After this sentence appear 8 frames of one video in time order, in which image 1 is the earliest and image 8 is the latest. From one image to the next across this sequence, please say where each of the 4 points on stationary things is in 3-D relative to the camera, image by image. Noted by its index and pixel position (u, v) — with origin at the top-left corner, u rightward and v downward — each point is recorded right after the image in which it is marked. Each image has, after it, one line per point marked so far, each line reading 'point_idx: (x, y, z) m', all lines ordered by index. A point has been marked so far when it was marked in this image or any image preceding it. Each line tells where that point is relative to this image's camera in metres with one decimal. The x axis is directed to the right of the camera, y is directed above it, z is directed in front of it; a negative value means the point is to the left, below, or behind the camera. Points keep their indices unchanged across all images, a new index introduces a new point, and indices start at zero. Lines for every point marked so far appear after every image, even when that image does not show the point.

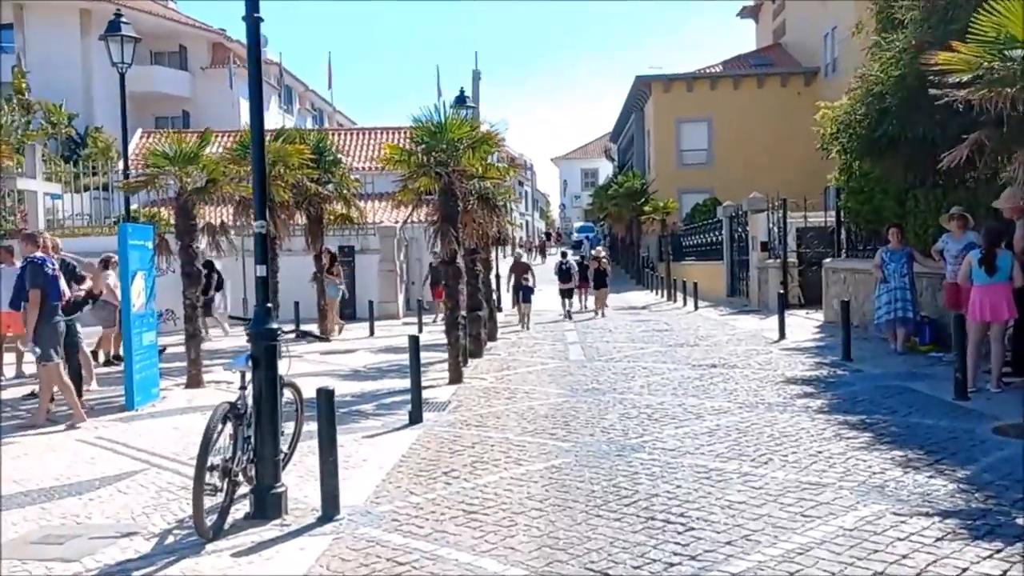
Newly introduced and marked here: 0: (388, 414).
0: (-1.5, -1.5, +10.2) m
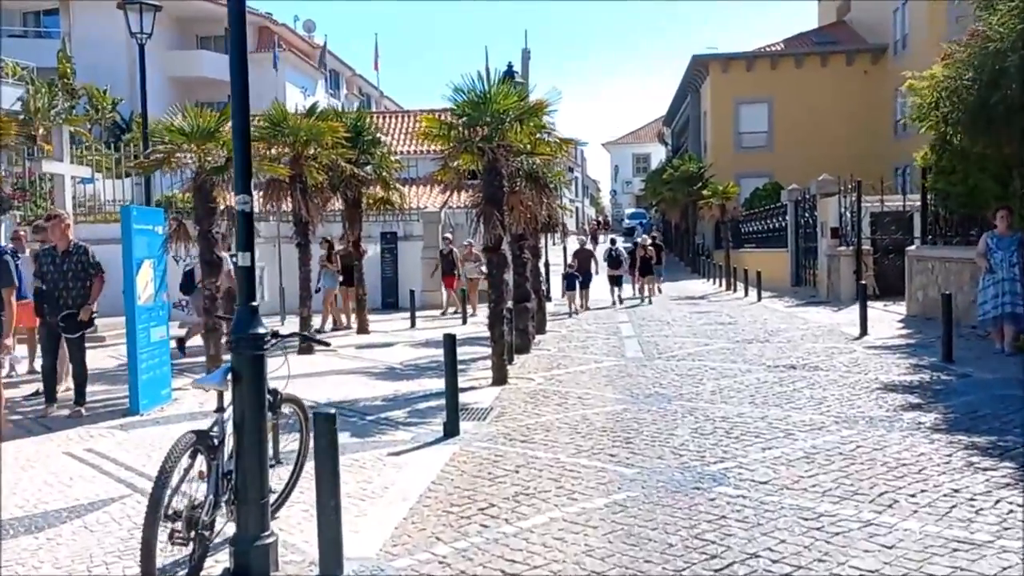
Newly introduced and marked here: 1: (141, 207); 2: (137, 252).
0: (-0.9, -1.4, +8.9) m
1: (-4.2, +0.9, +9.7) m
2: (-4.2, +0.4, +9.6) m
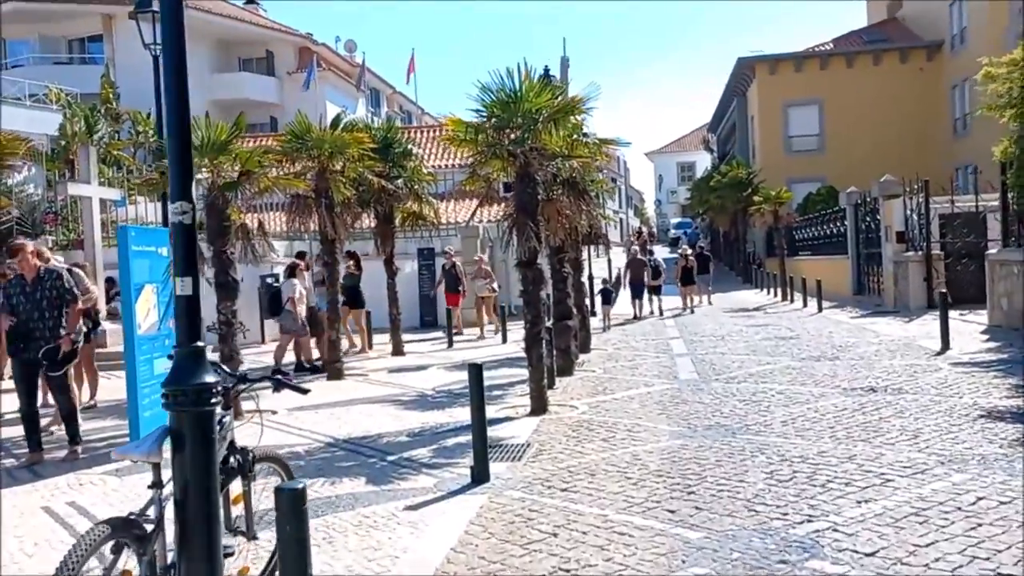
0: (-0.6, -1.6, +7.8) m
1: (-3.9, +0.6, +8.8) m
2: (-3.8, +0.1, +8.7) m
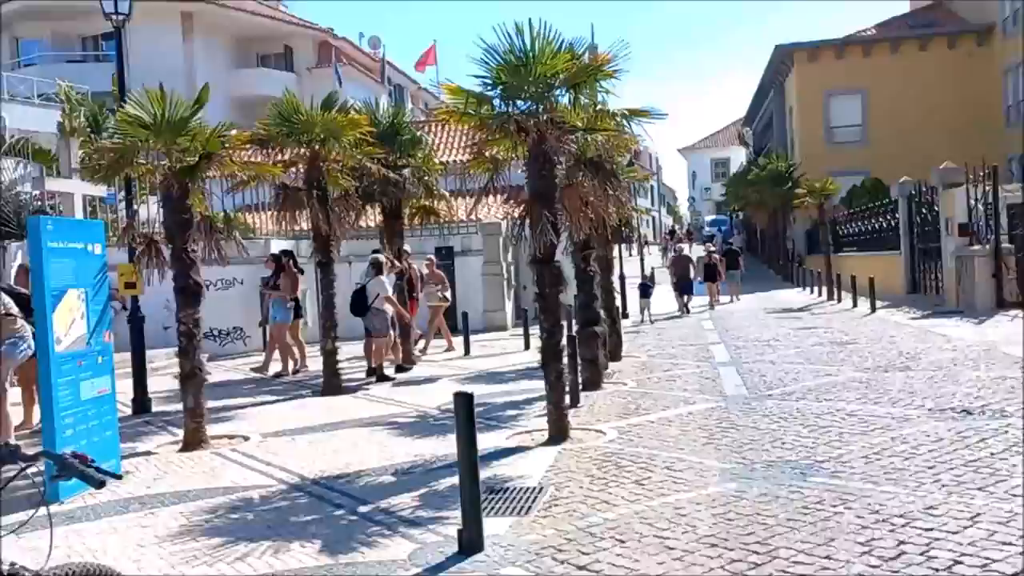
0: (-0.6, -1.6, +6.0) m
1: (-3.8, +0.6, +7.1) m
2: (-3.8, +0.1, +7.1) m
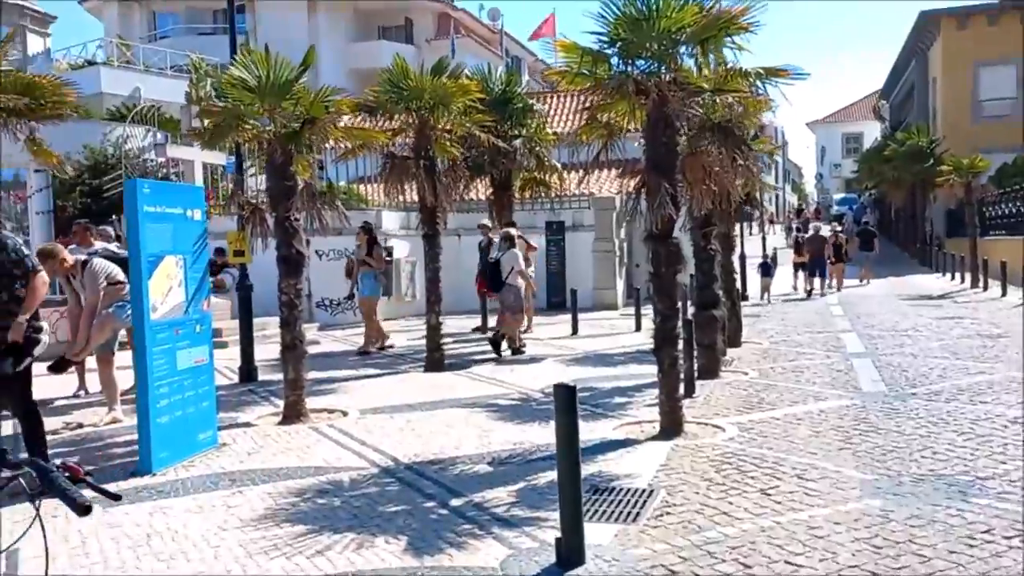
0: (+0.1, -1.5, +5.5) m
1: (-2.9, +0.9, +6.9) m
2: (-2.9, +0.4, +6.9) m
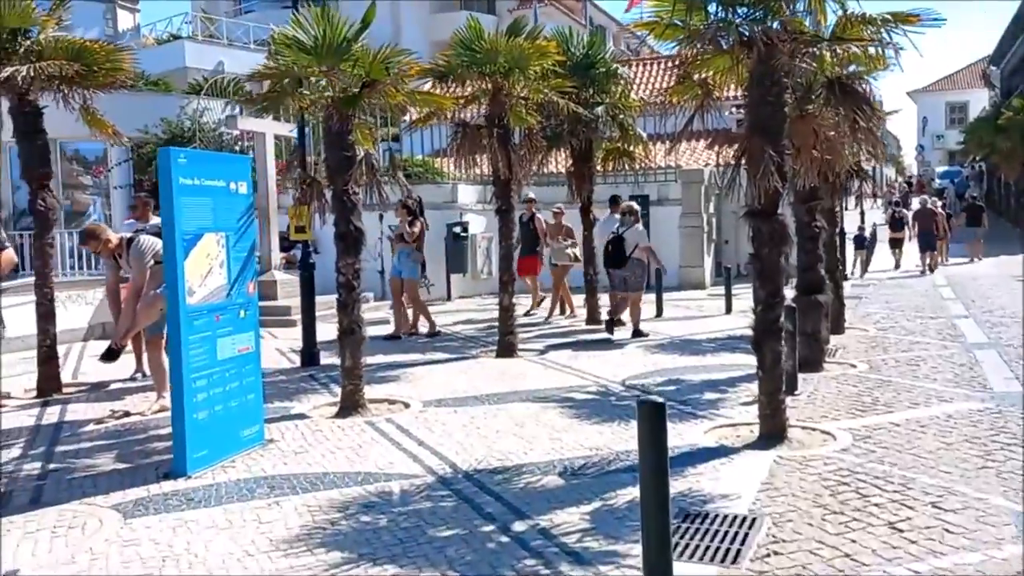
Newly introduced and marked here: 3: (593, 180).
0: (+0.5, -1.4, +4.5) m
1: (-2.3, +1.0, +6.2) m
2: (-2.3, +0.5, +6.2) m
3: (+1.4, +1.8, +14.4) m
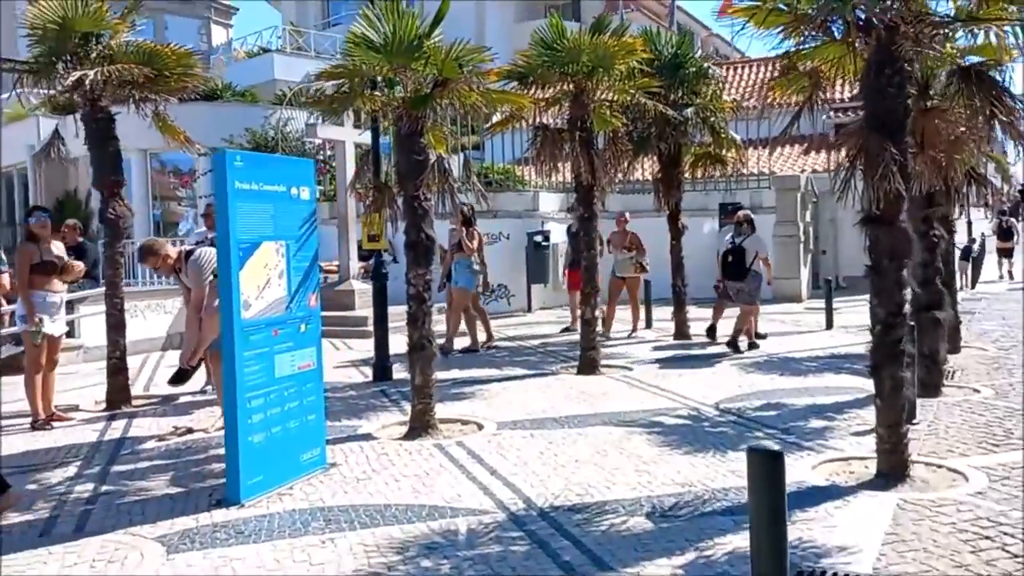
0: (+0.9, -1.5, +3.8) m
1: (-1.8, +0.9, +5.8) m
2: (-1.8, +0.4, +5.7) m
3: (+2.7, +1.6, +13.6) m
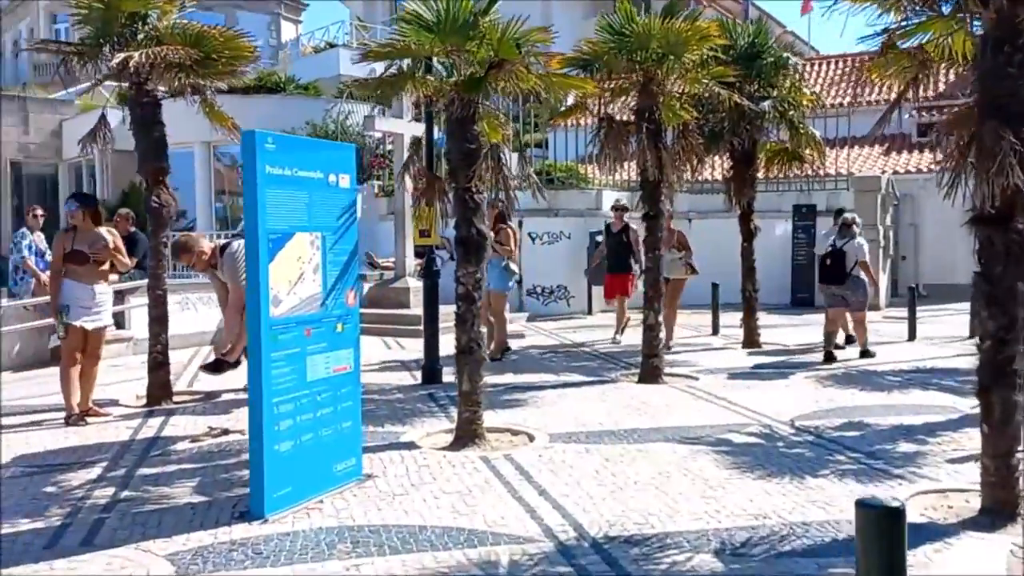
0: (+1.0, -1.5, +3.2) m
1: (-1.4, +1.0, +5.3) m
2: (-1.4, +0.4, +5.3) m
3: (+3.6, +1.5, +12.7) m
